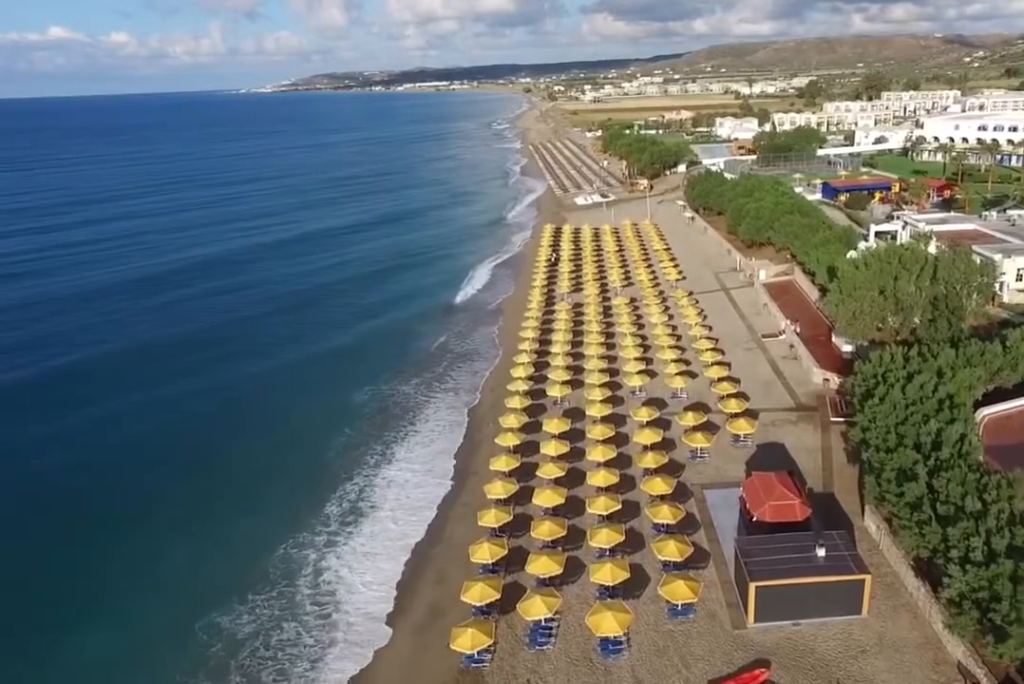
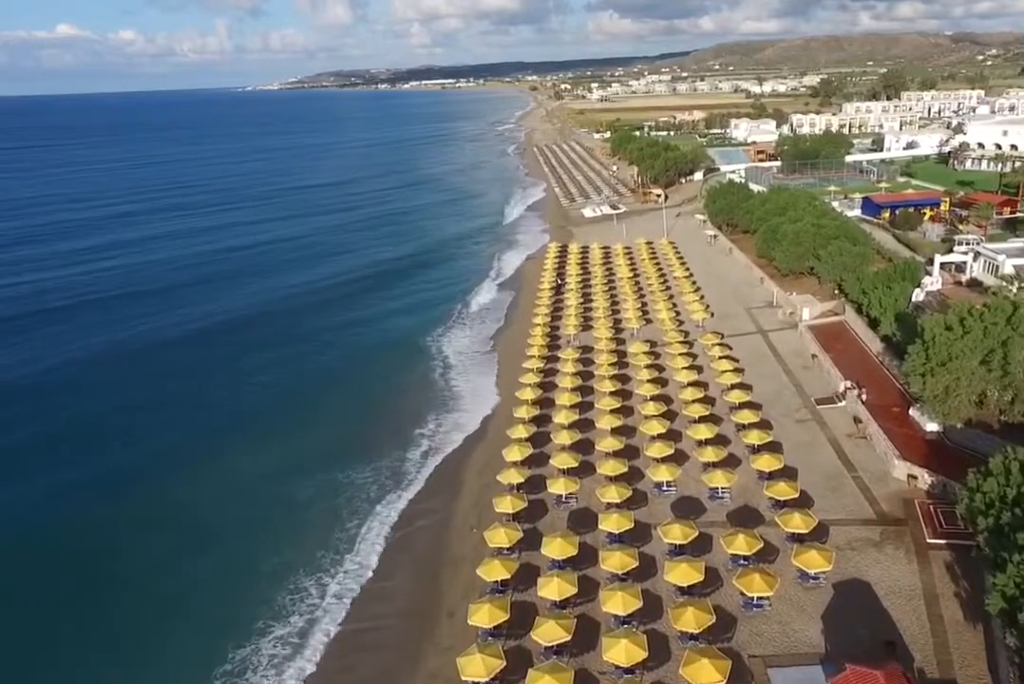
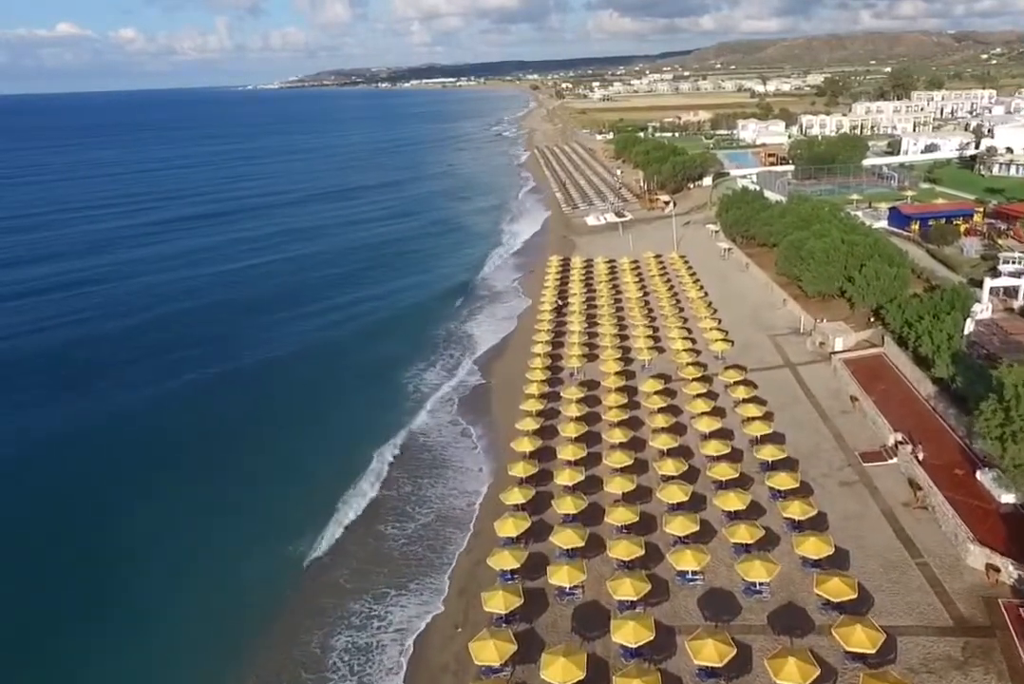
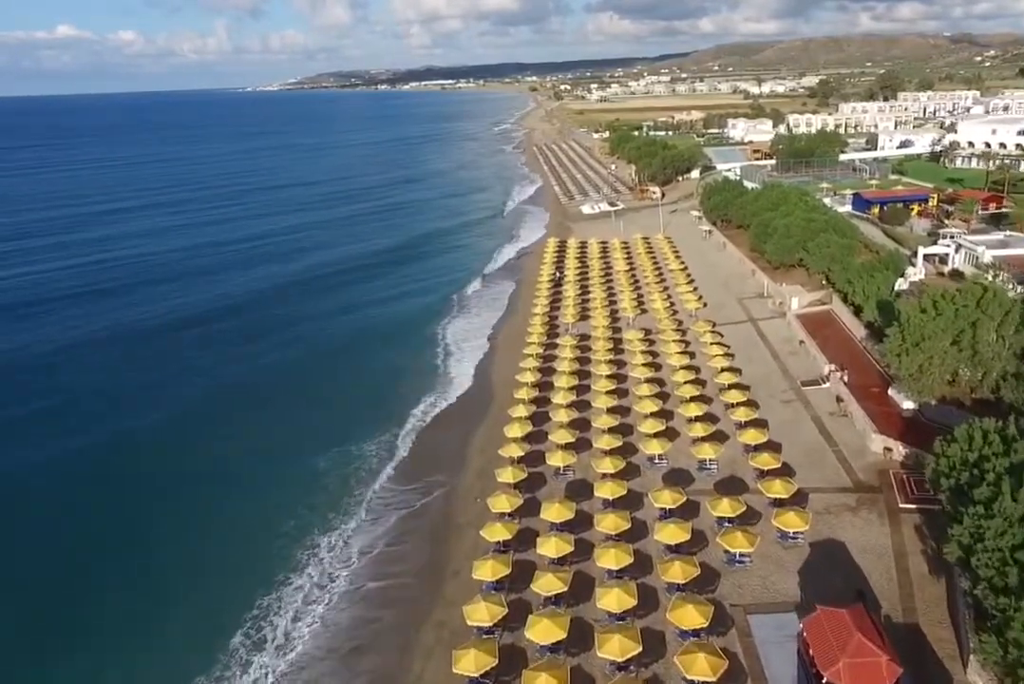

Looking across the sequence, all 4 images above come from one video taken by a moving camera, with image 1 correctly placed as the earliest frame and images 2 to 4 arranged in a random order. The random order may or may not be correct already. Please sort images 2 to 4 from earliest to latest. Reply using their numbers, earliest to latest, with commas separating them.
4, 2, 3
